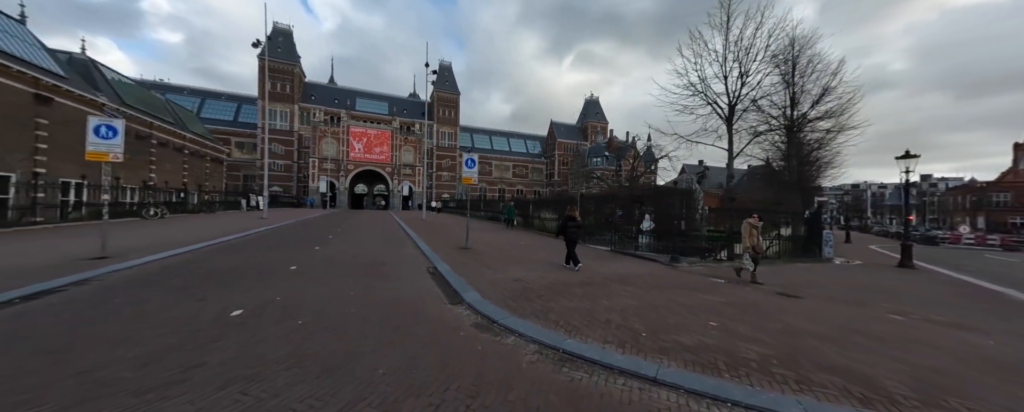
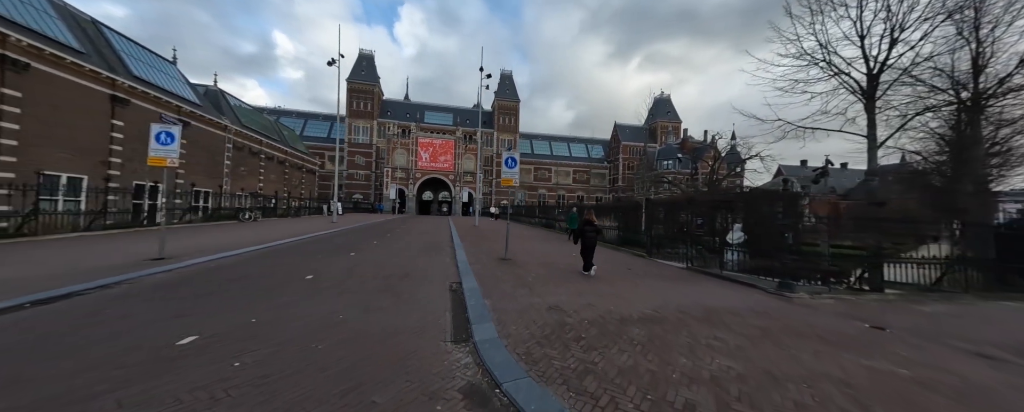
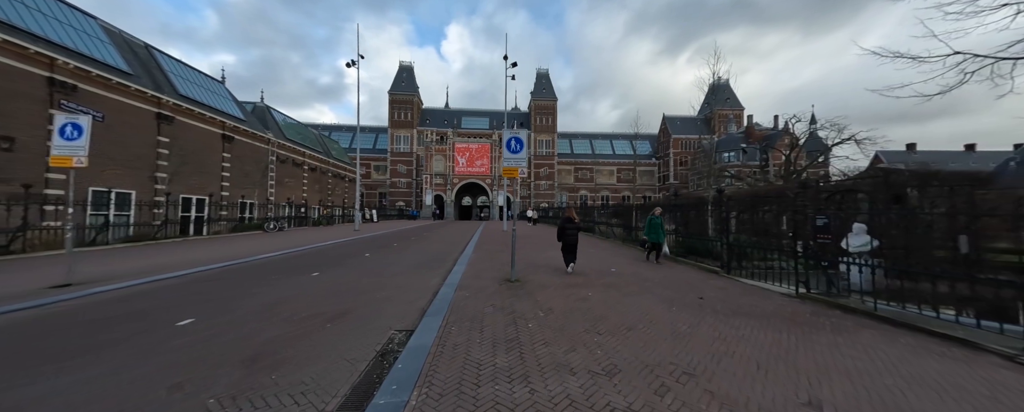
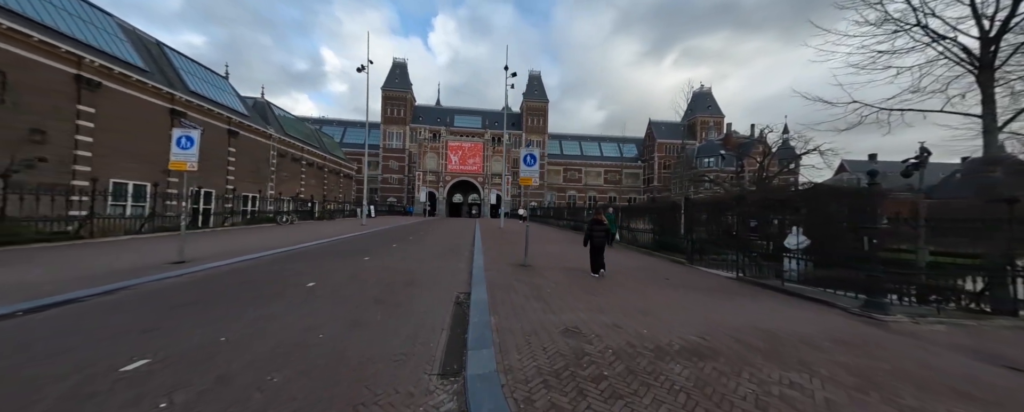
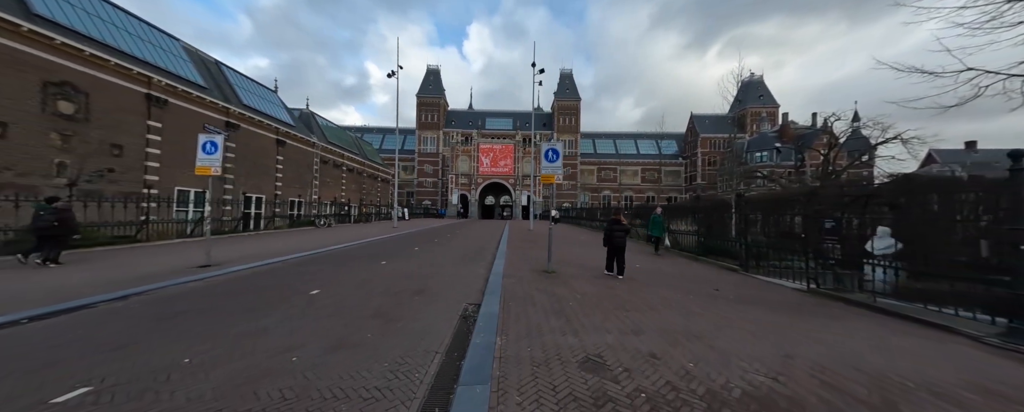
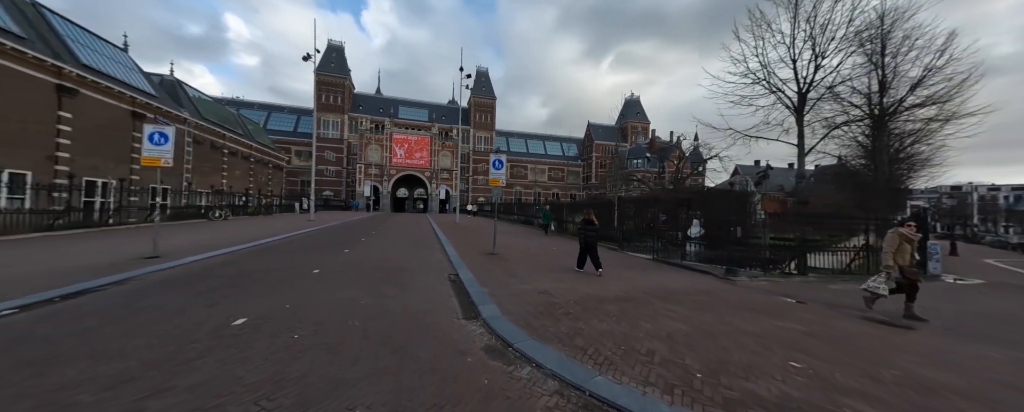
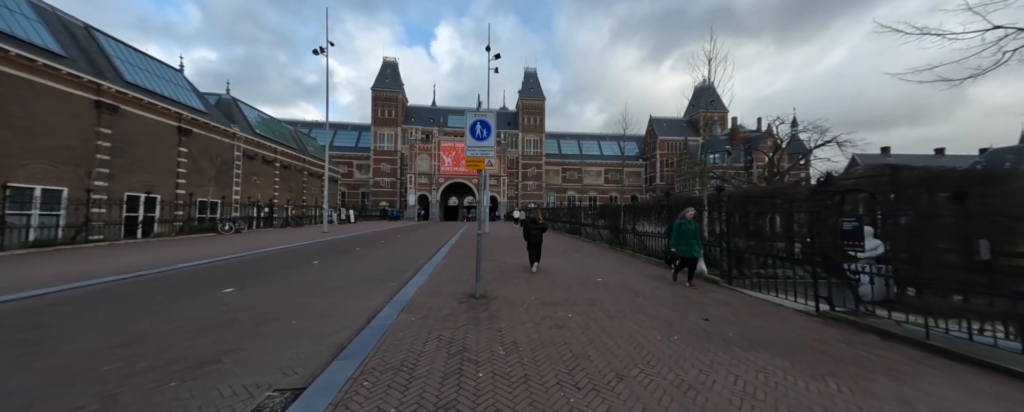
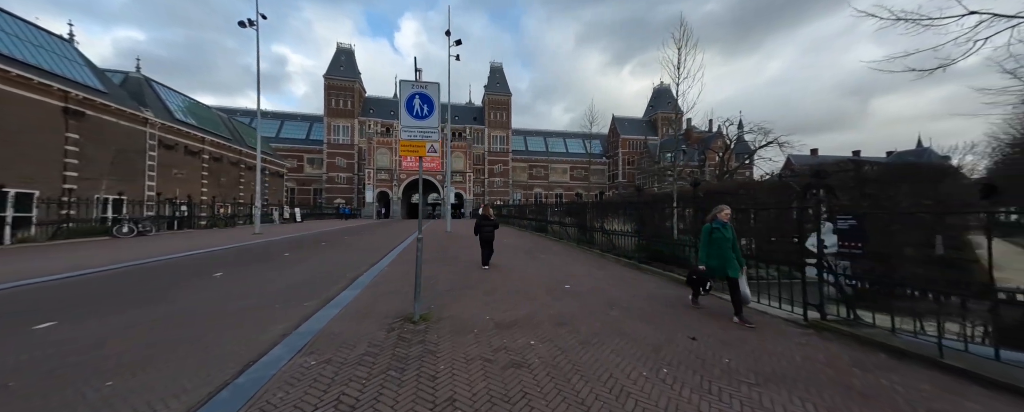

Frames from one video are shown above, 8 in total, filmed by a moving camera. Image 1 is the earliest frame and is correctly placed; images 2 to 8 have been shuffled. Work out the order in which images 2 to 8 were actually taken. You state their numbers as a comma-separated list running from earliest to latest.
6, 2, 4, 5, 3, 7, 8
